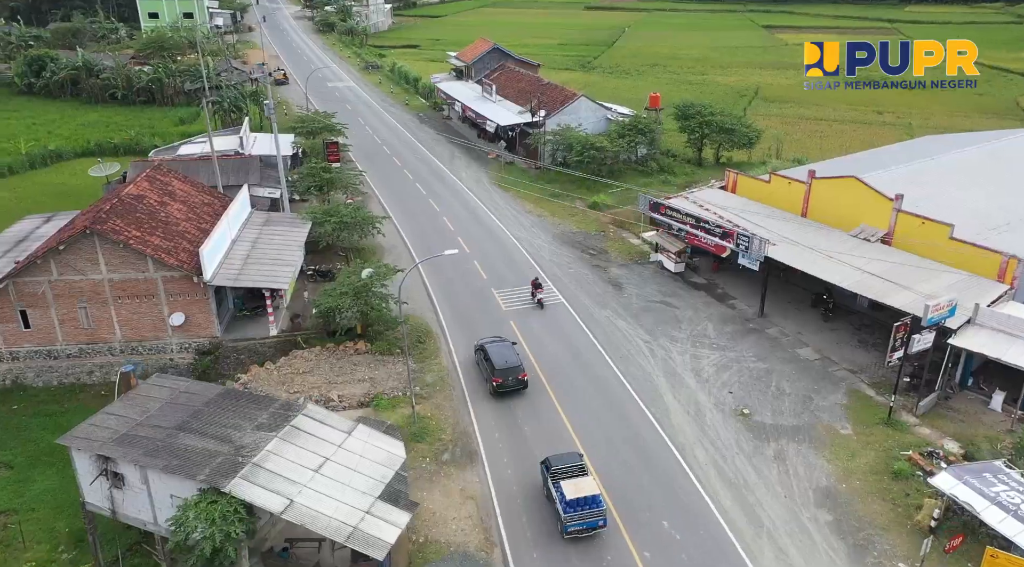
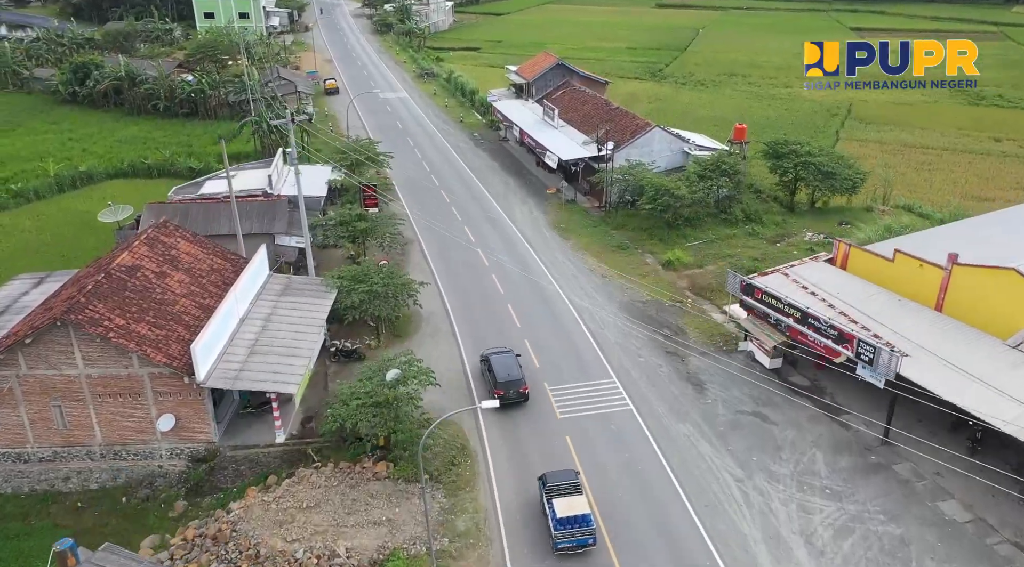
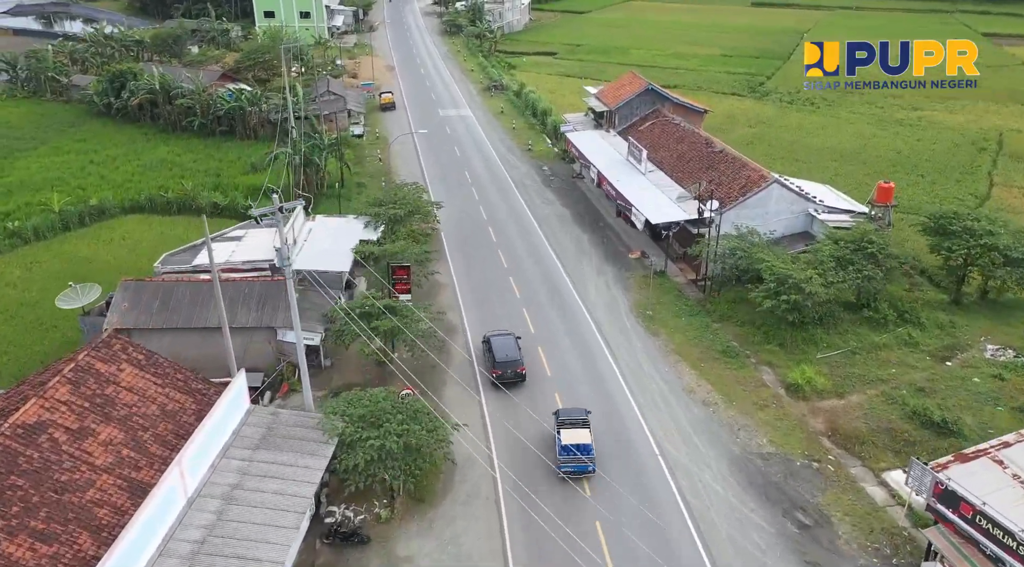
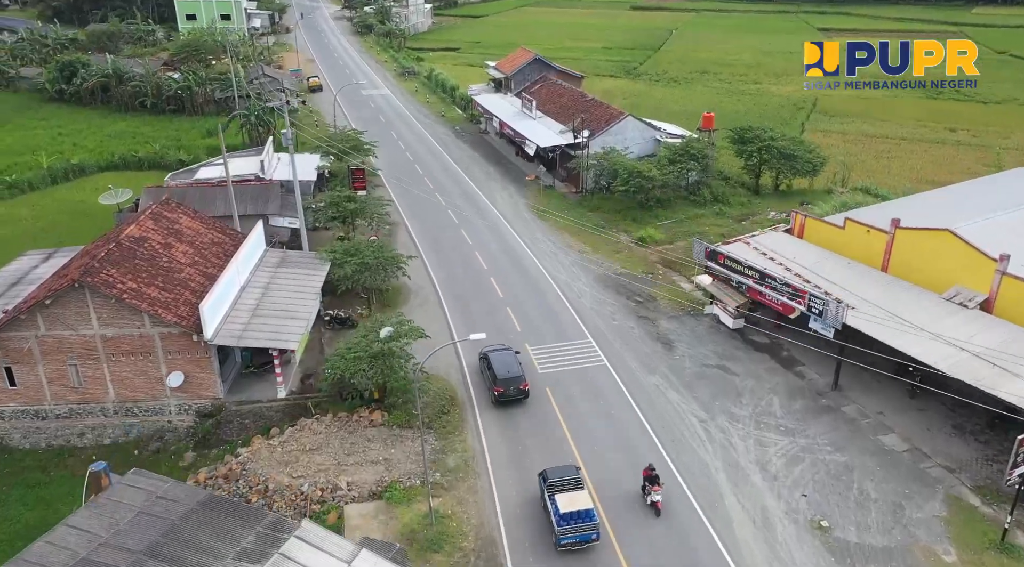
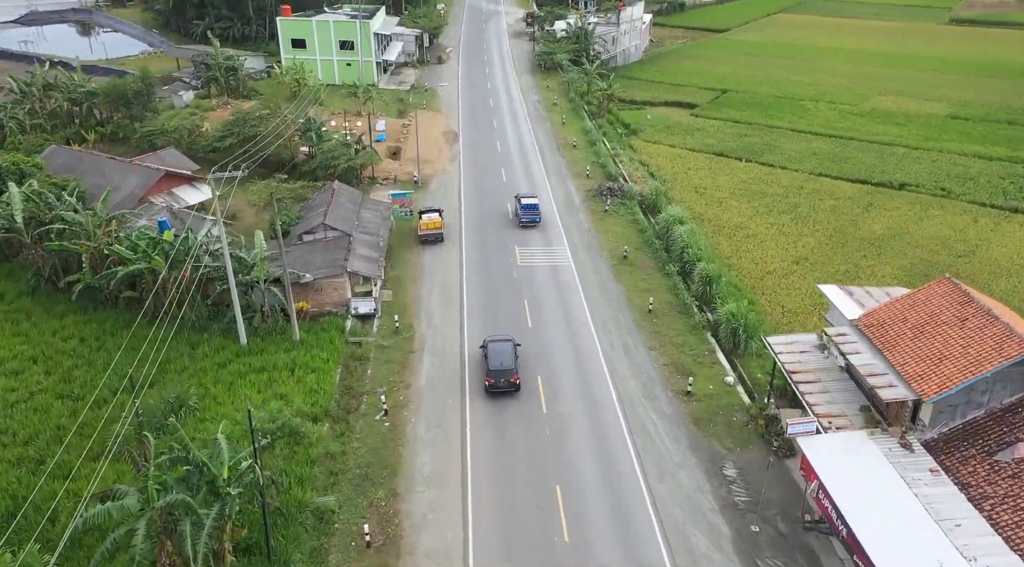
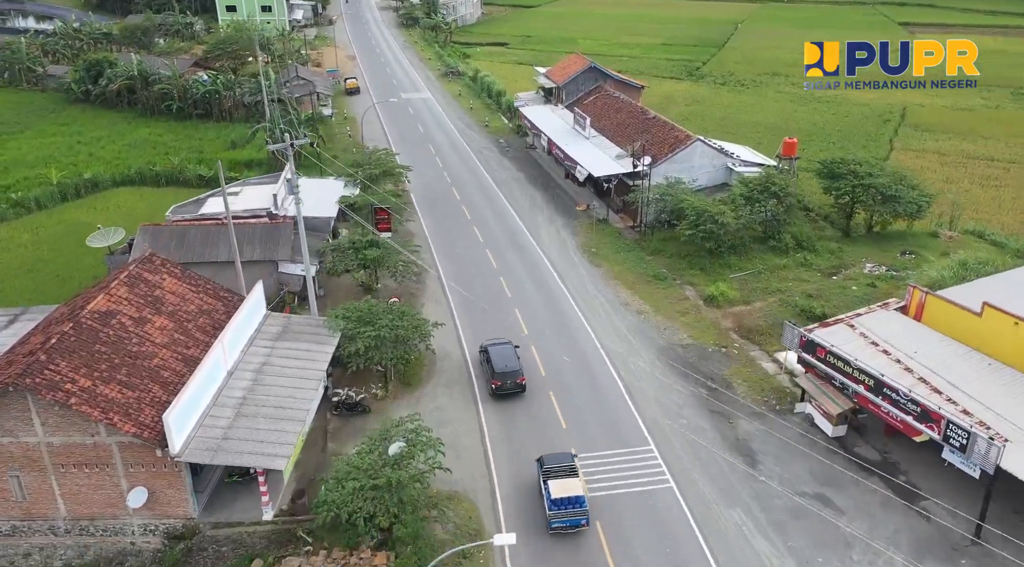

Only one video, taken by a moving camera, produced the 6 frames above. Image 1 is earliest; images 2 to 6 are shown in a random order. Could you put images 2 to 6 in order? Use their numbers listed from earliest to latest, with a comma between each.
4, 2, 6, 3, 5
